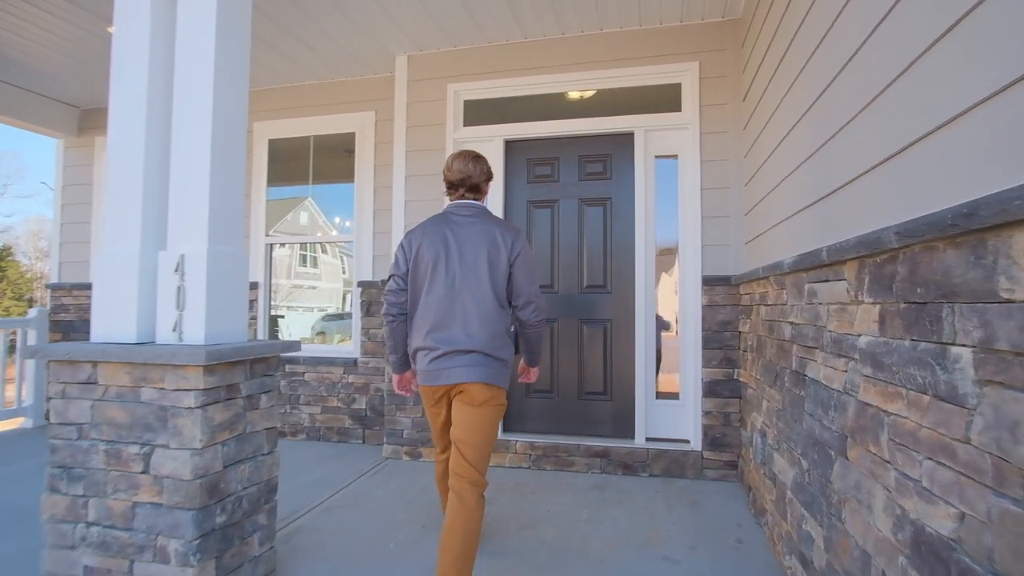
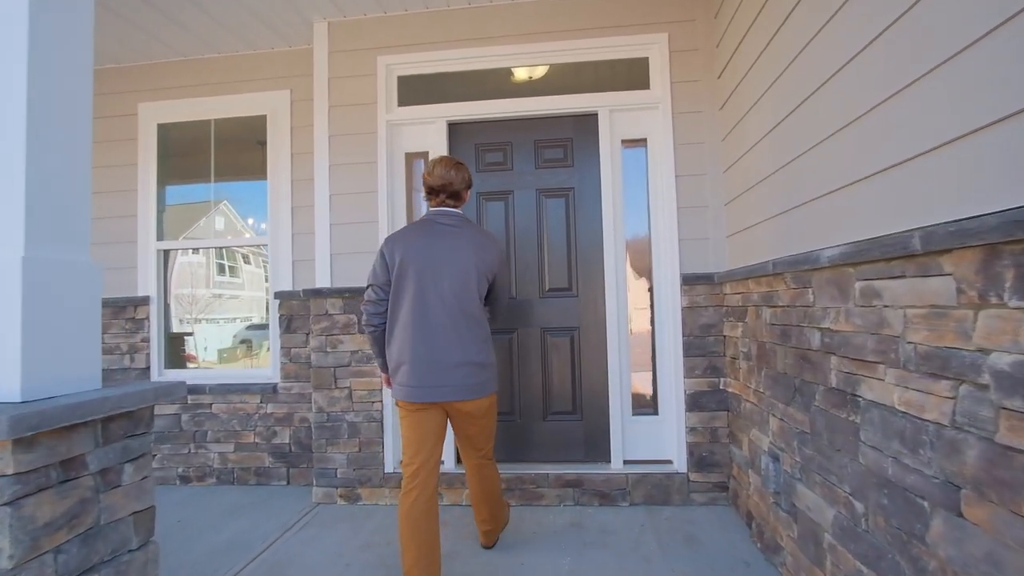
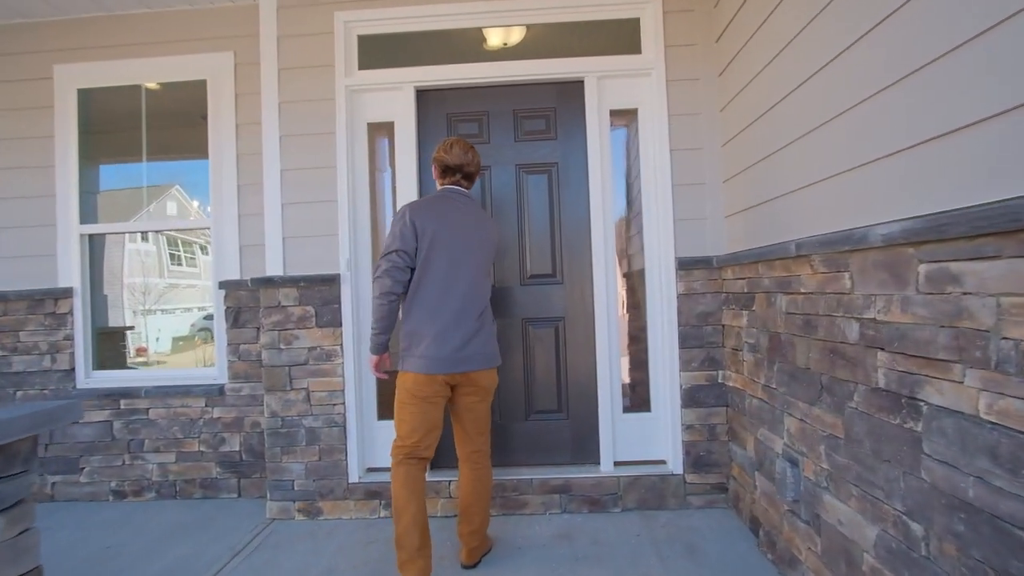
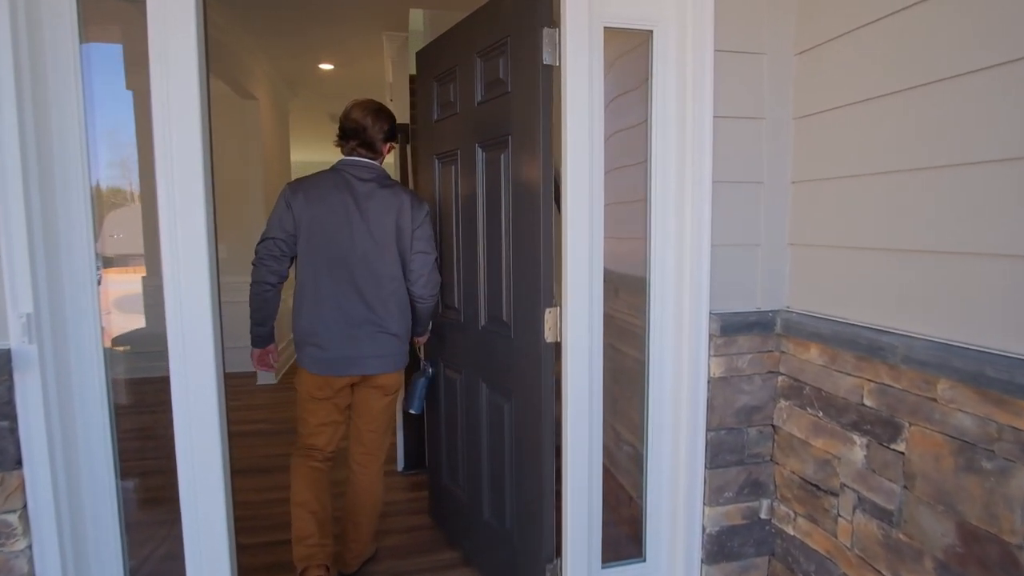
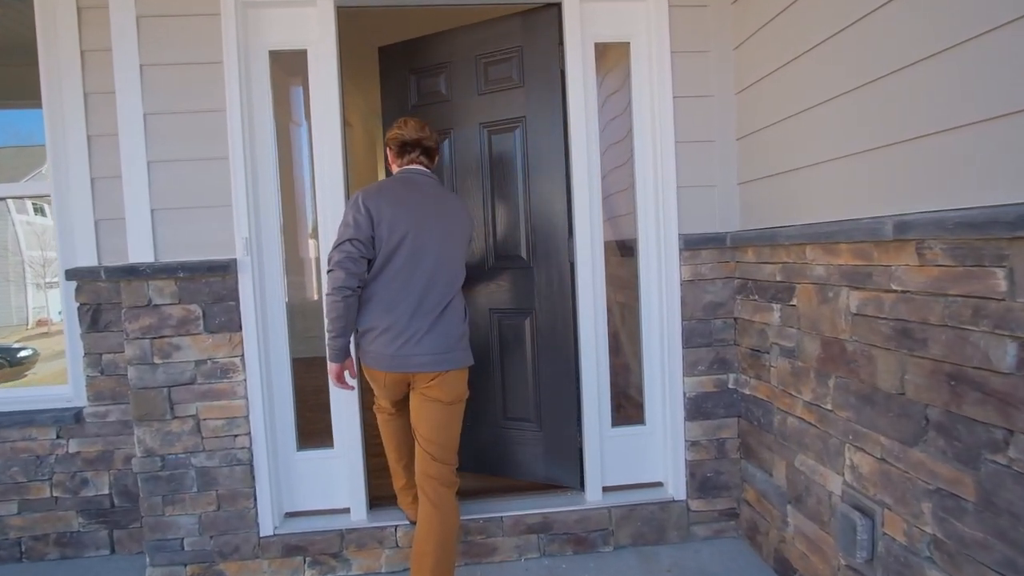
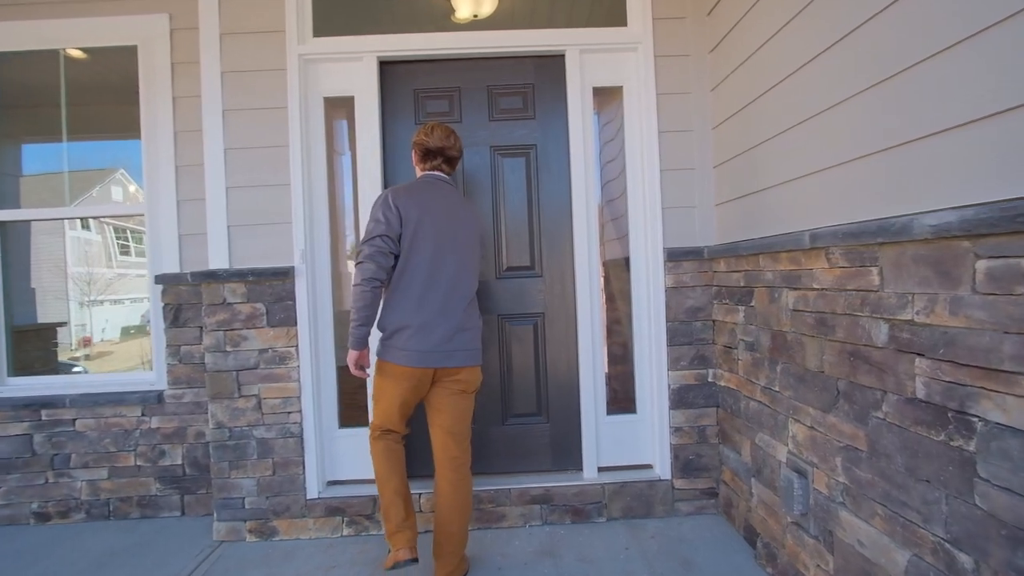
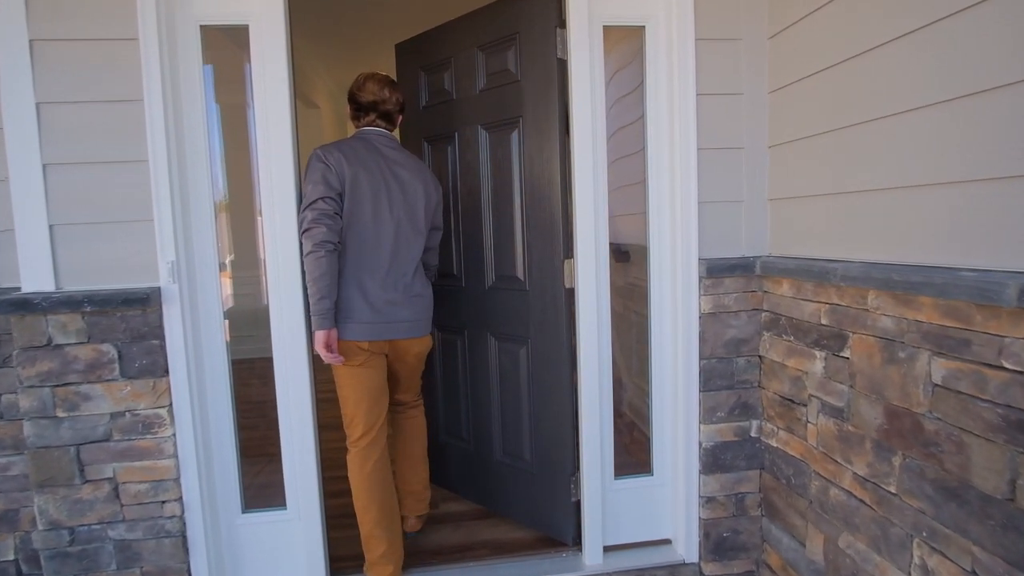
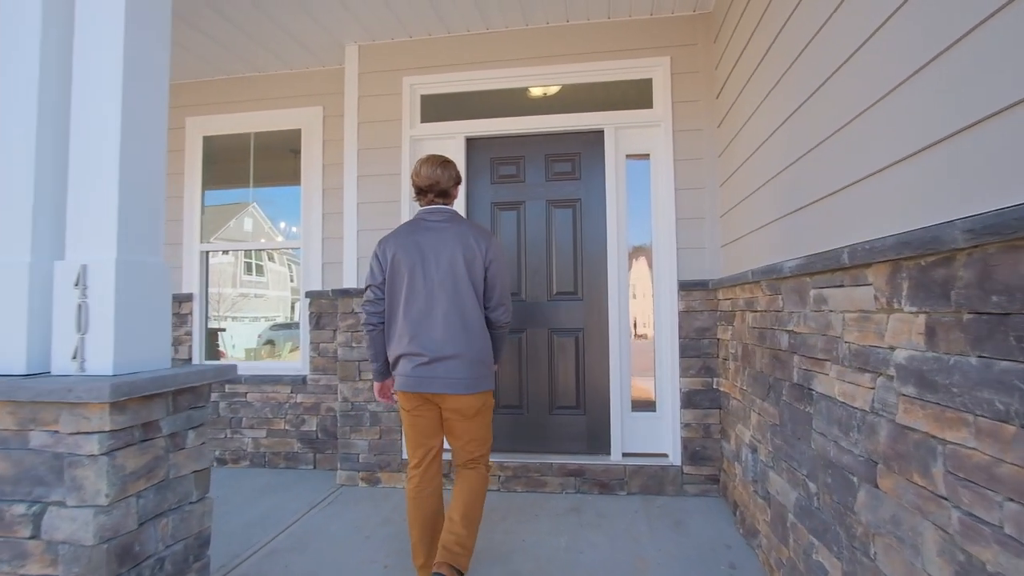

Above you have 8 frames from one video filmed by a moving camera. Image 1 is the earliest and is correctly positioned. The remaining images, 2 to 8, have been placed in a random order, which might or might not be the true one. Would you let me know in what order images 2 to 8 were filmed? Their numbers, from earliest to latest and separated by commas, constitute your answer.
8, 2, 3, 6, 5, 7, 4
